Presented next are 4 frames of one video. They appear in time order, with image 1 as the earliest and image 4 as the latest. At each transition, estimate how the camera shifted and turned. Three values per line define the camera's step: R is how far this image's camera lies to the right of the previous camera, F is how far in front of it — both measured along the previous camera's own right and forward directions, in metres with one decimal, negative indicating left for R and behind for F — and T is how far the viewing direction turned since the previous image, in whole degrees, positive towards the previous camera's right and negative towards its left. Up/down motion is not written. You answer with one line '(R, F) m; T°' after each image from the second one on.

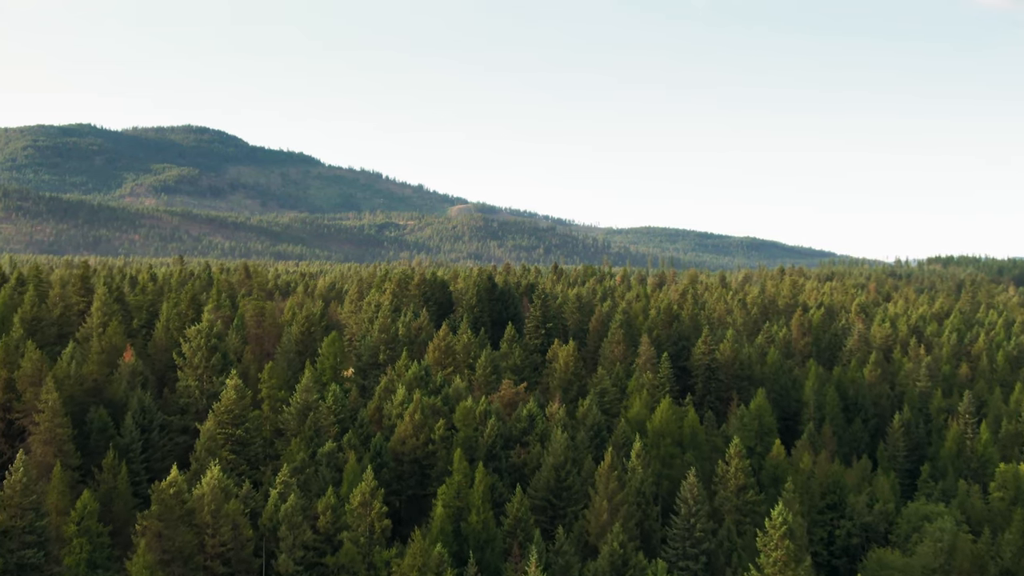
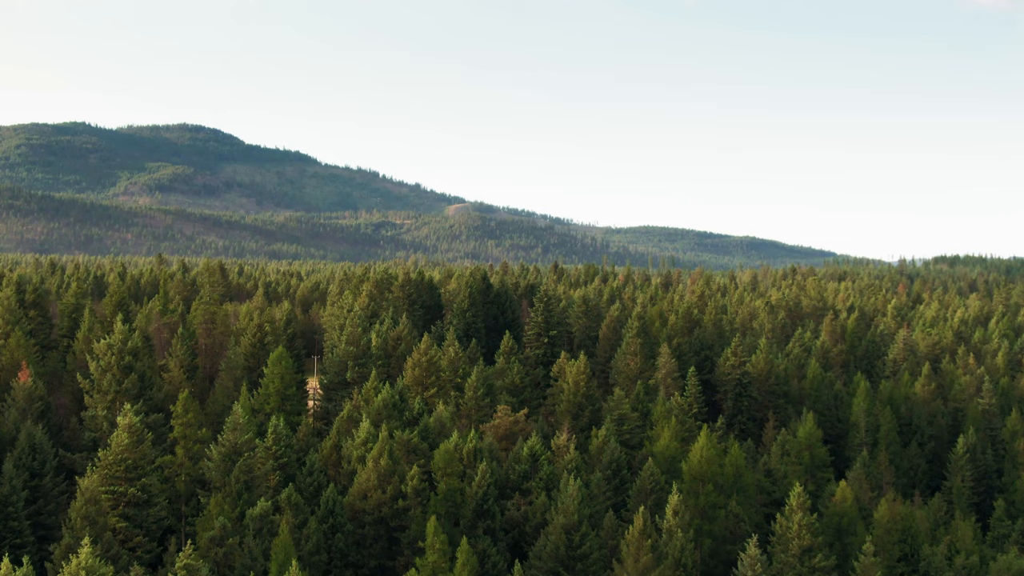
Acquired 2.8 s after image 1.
(+0.1, +18.0) m; 0°
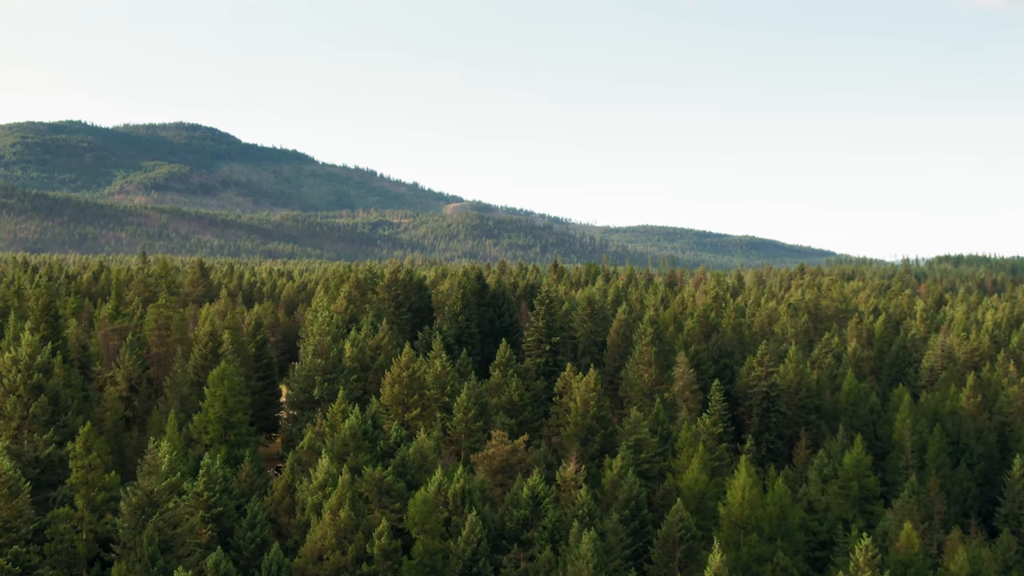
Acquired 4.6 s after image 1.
(+0.1, +12.2) m; 0°
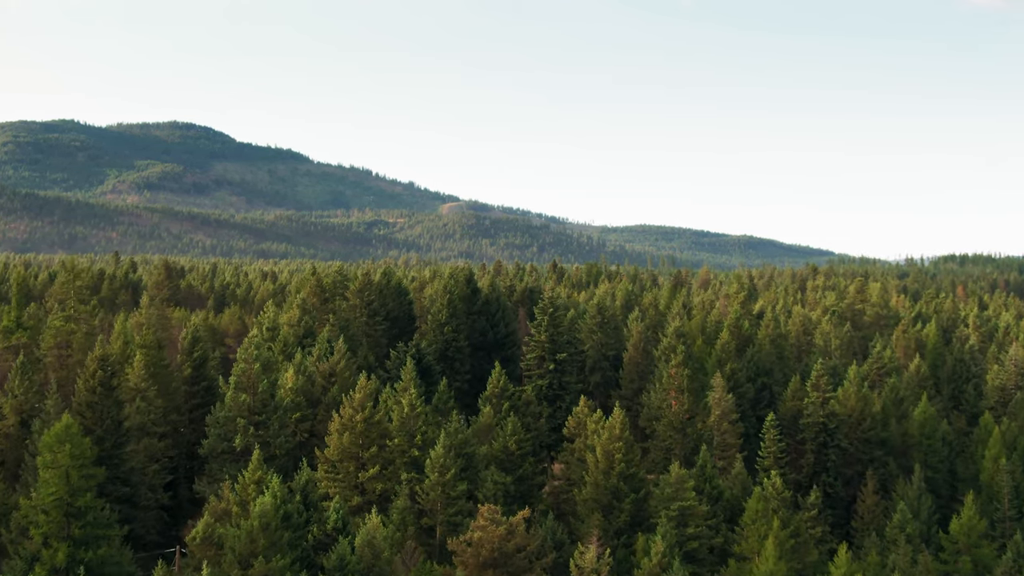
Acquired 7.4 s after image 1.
(+0.1, +18.1) m; 0°
